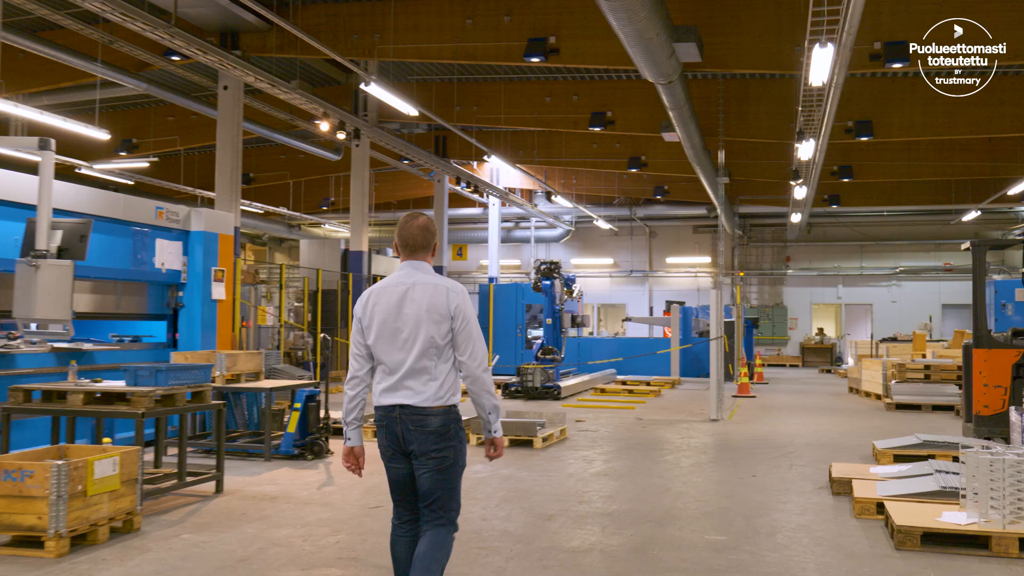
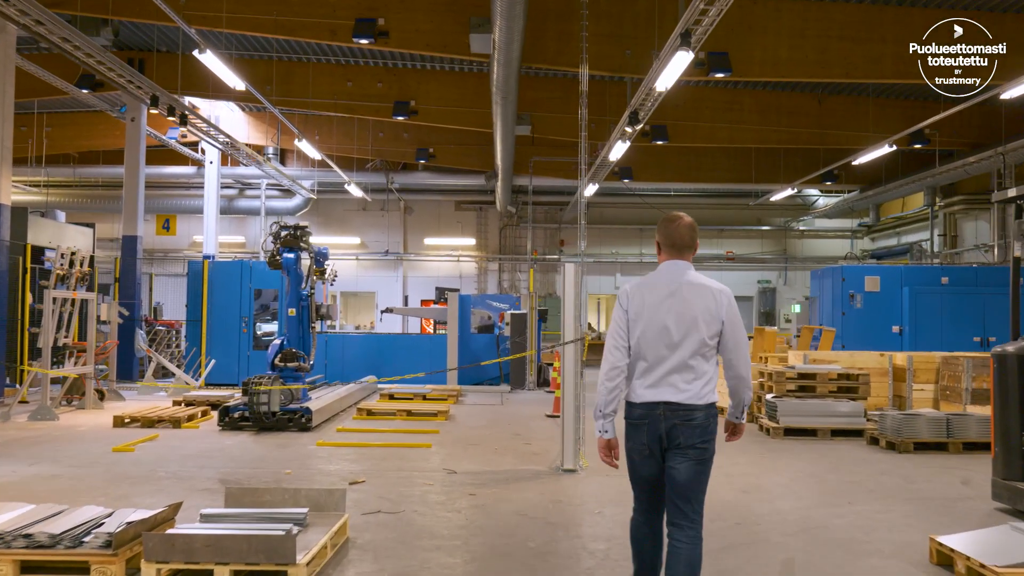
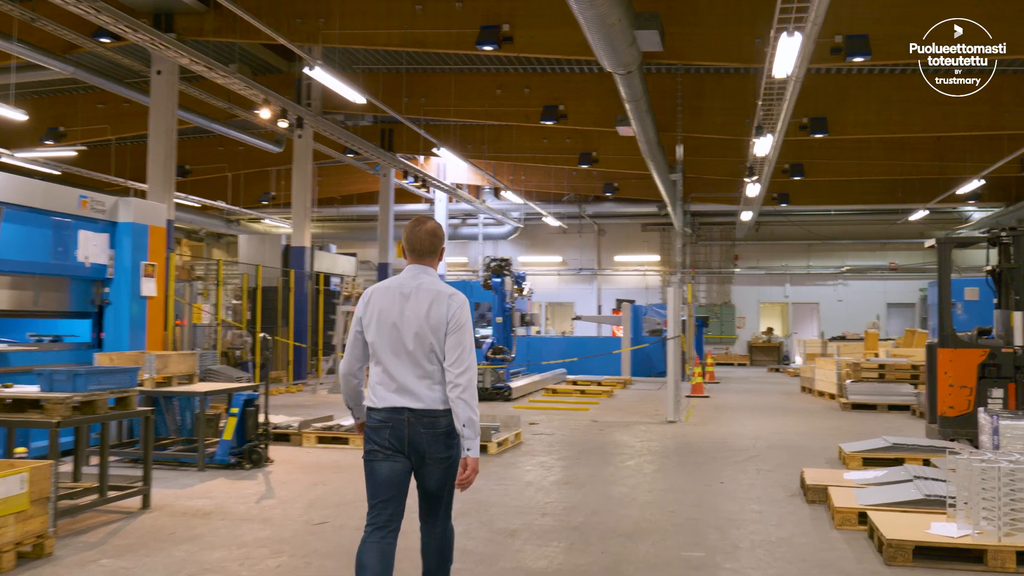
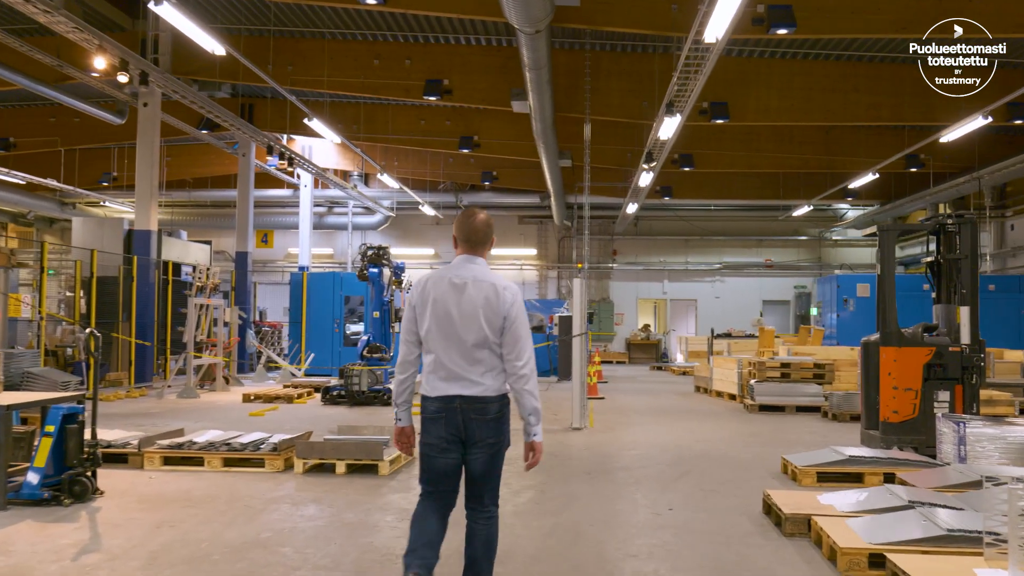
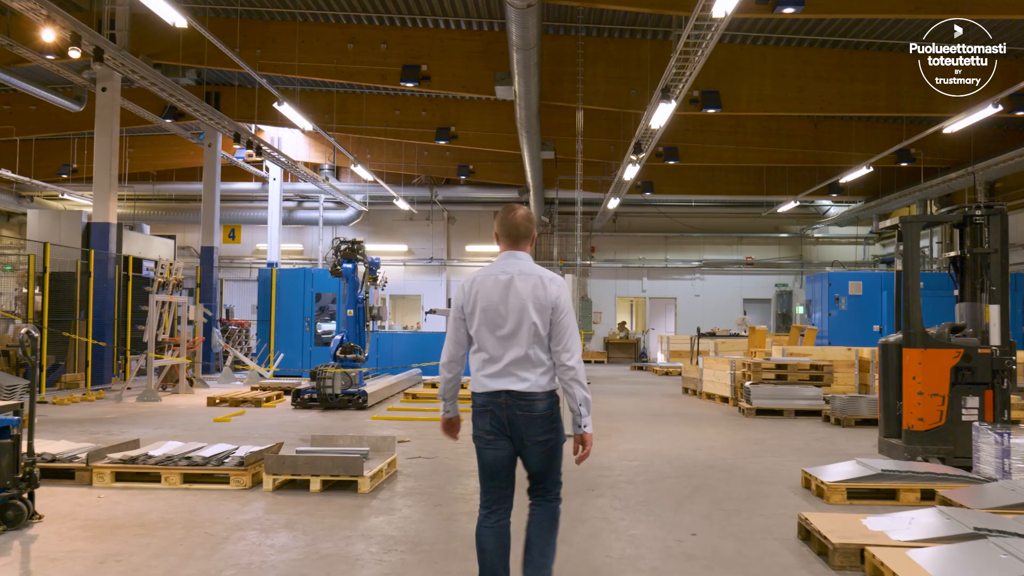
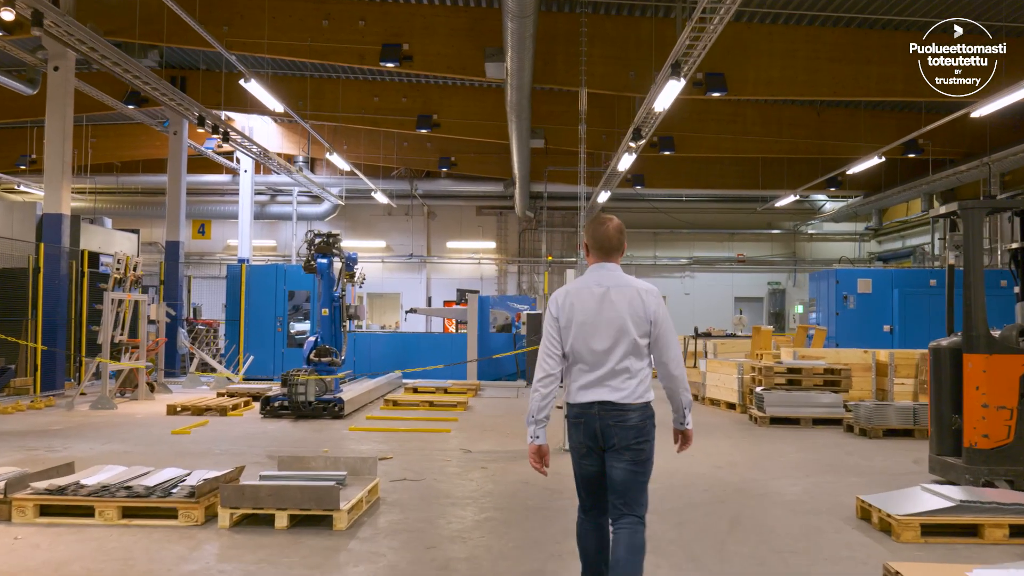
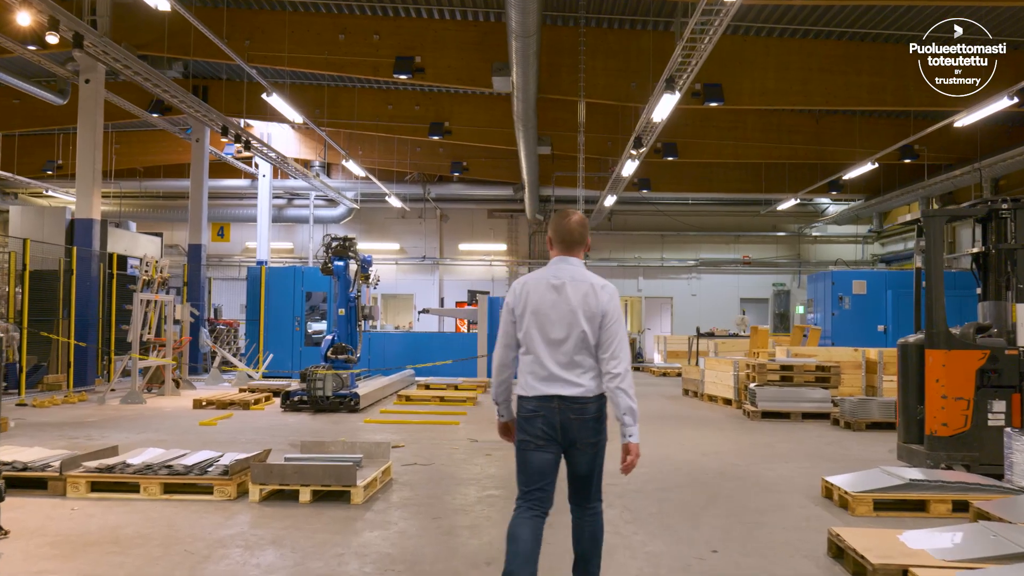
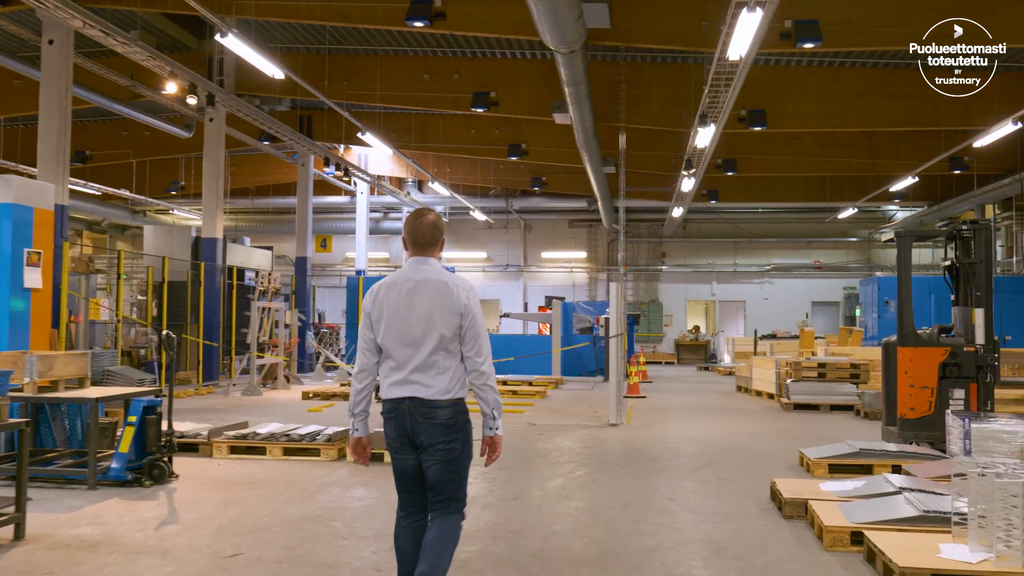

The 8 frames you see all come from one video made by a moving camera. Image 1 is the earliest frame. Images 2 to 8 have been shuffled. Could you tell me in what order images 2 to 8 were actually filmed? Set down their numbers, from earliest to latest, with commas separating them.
3, 8, 4, 5, 7, 6, 2
